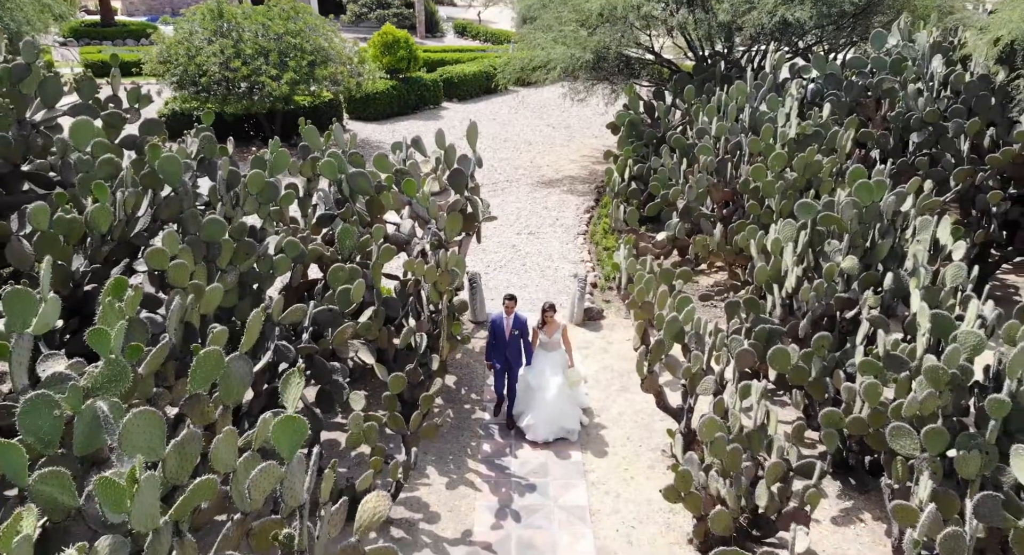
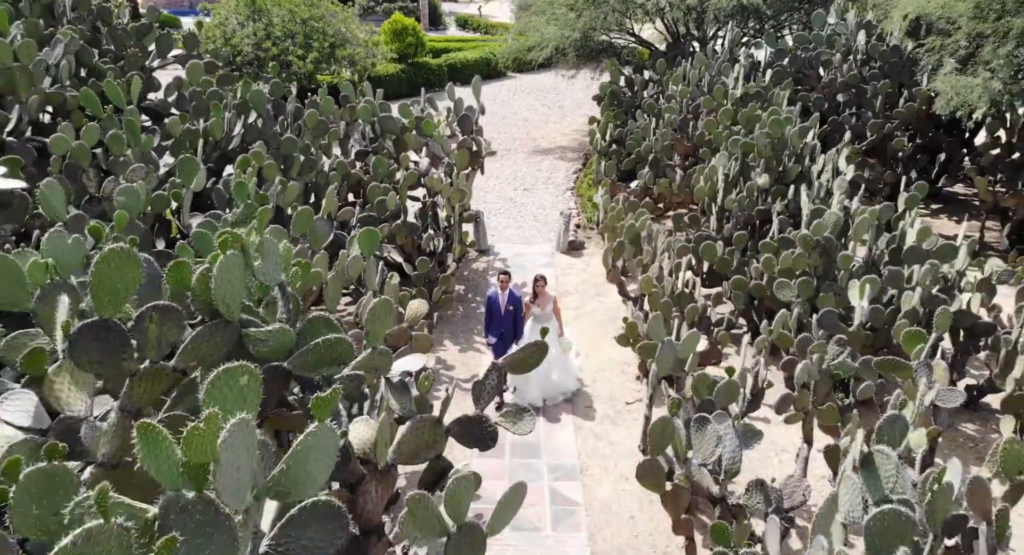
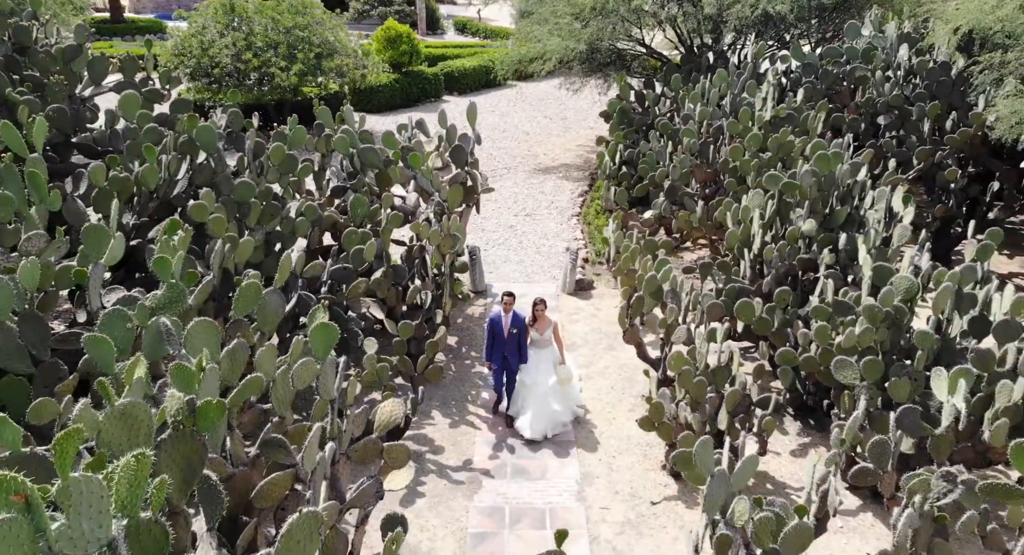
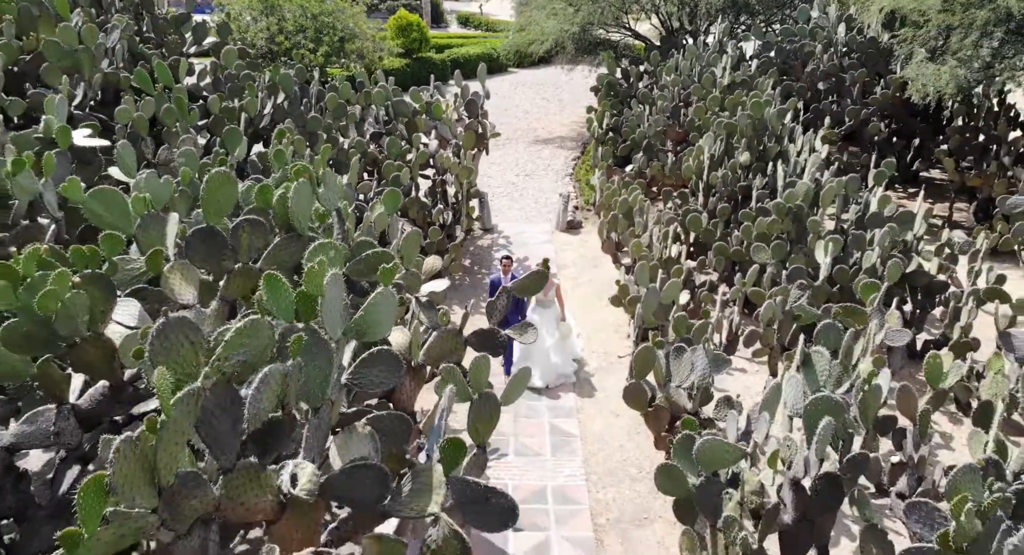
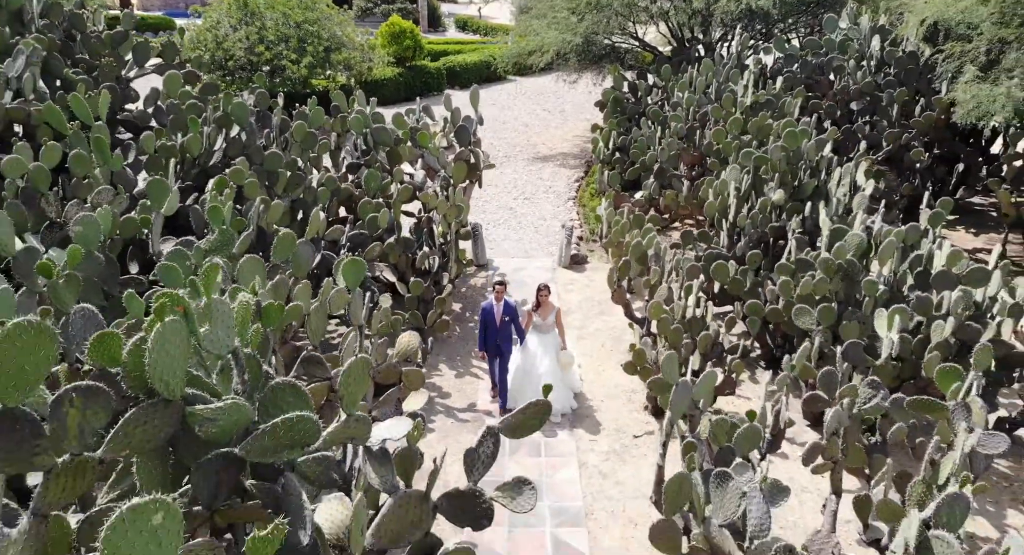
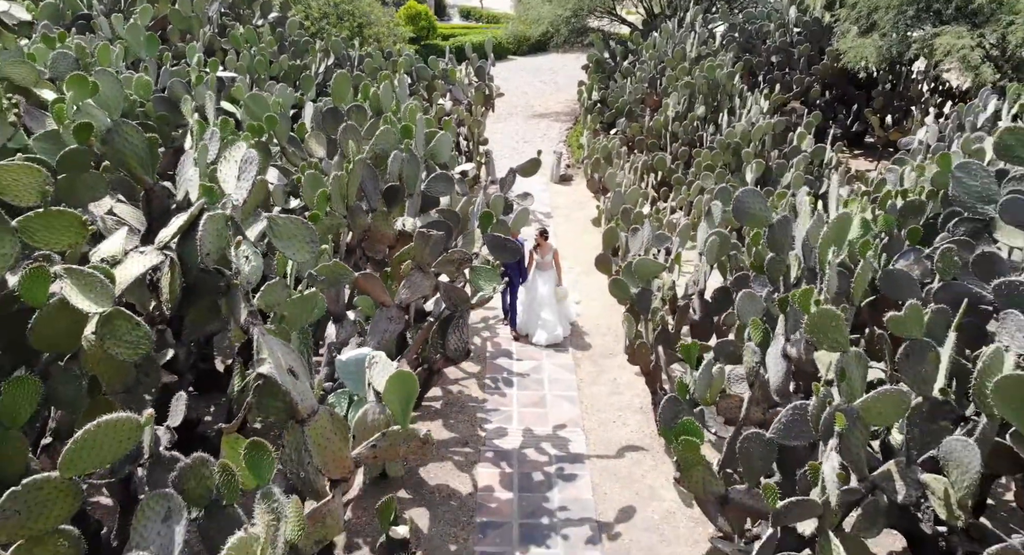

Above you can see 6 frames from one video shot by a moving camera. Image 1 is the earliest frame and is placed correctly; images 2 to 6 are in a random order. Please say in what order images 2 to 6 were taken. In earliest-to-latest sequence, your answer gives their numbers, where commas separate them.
3, 5, 2, 4, 6
